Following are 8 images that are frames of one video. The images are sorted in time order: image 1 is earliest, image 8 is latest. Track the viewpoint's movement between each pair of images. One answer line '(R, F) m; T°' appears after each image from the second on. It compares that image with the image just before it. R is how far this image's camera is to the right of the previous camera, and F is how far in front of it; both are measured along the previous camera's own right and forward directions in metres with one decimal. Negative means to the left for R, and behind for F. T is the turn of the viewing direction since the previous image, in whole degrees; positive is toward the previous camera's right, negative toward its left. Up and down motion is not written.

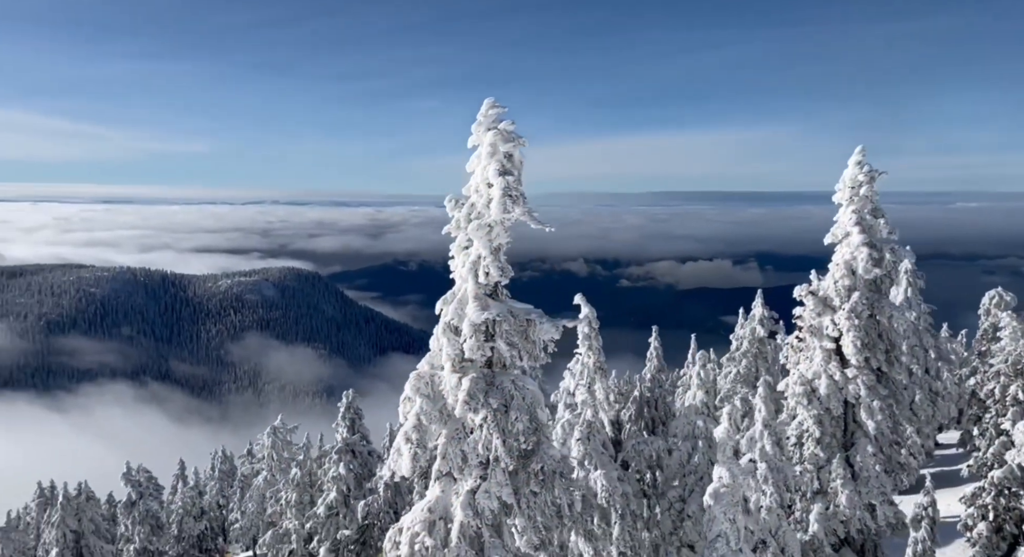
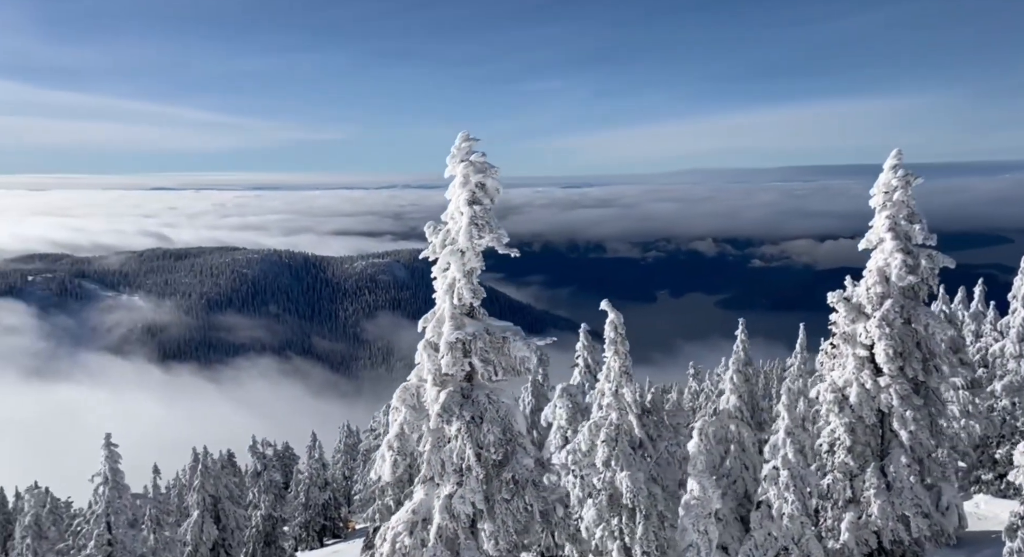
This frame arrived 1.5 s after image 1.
(+2.0, -0.5) m; -9°
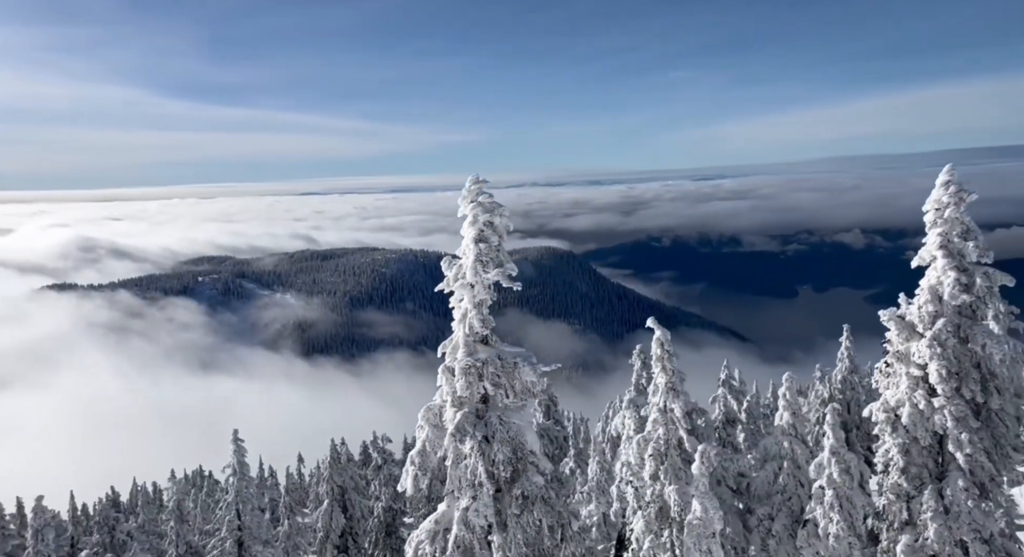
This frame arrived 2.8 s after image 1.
(+1.7, -0.7) m; -10°
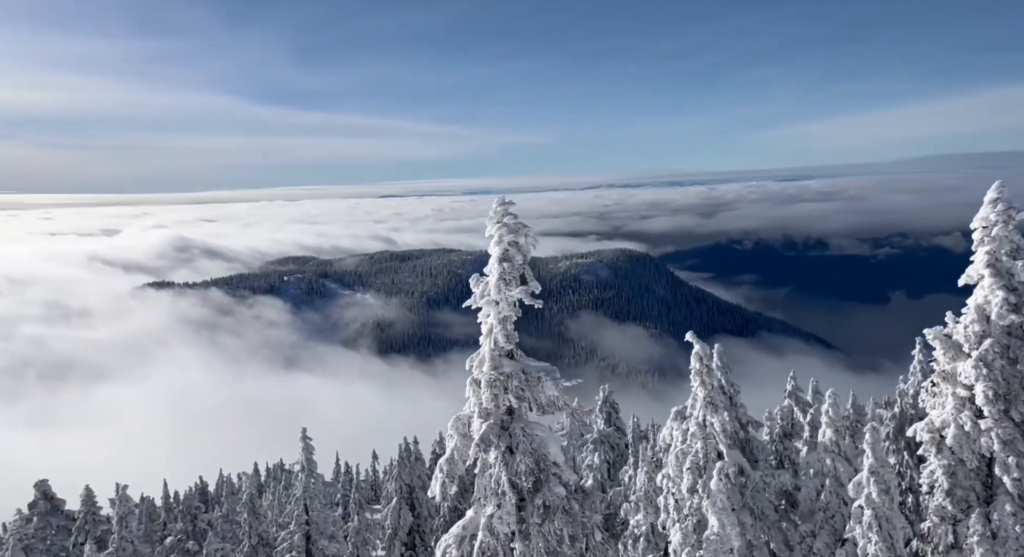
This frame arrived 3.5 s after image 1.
(+0.8, -0.4) m; -6°
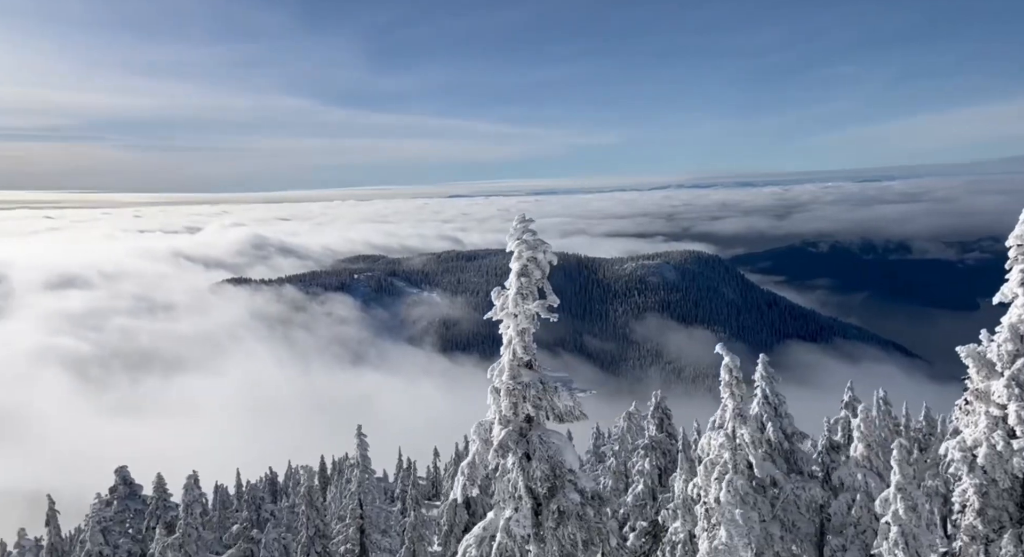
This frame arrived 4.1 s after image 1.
(+0.7, -0.5) m; -5°
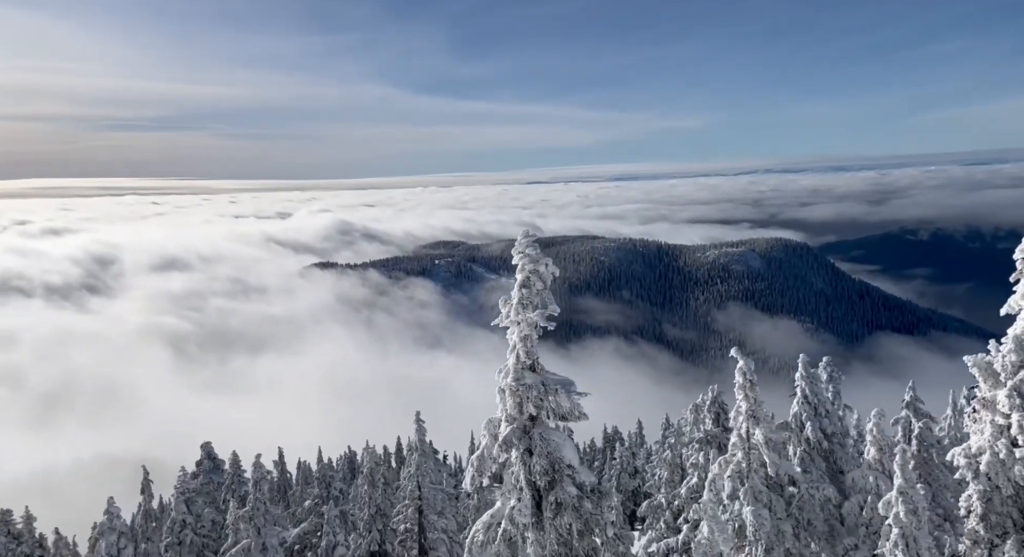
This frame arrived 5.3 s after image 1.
(+1.3, -1.0) m; -6°
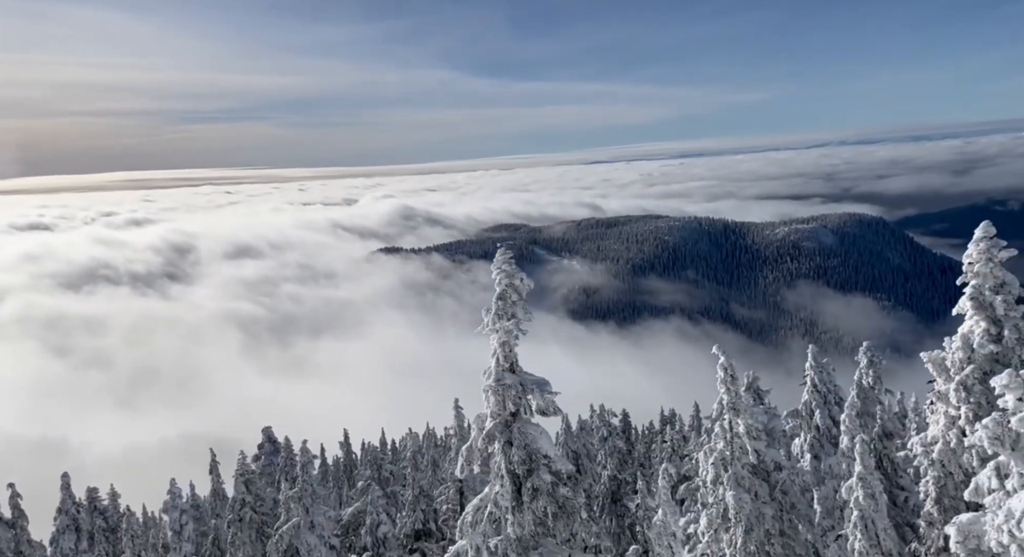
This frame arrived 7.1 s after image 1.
(+1.6, -1.6) m; -4°
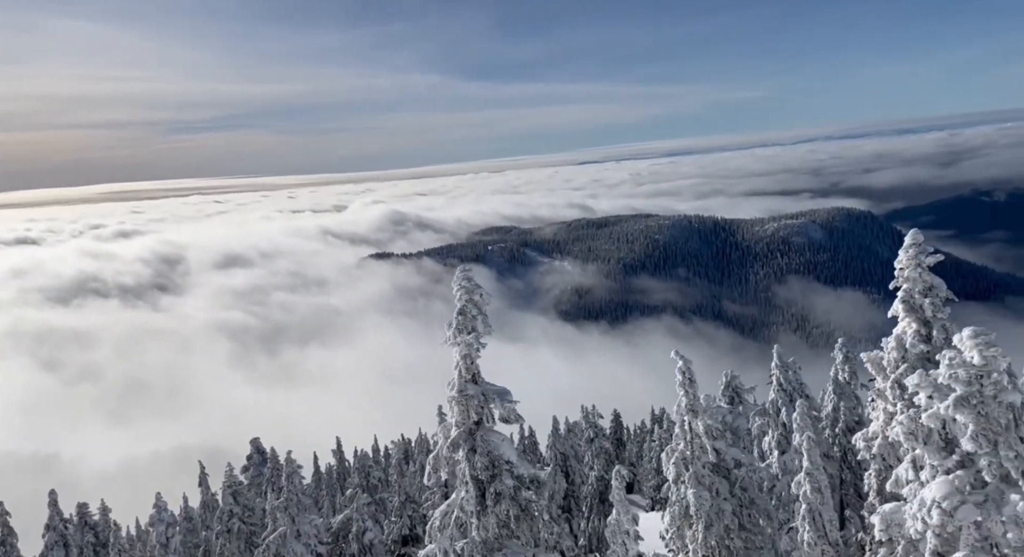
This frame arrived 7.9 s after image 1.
(+0.7, -0.8) m; +1°
